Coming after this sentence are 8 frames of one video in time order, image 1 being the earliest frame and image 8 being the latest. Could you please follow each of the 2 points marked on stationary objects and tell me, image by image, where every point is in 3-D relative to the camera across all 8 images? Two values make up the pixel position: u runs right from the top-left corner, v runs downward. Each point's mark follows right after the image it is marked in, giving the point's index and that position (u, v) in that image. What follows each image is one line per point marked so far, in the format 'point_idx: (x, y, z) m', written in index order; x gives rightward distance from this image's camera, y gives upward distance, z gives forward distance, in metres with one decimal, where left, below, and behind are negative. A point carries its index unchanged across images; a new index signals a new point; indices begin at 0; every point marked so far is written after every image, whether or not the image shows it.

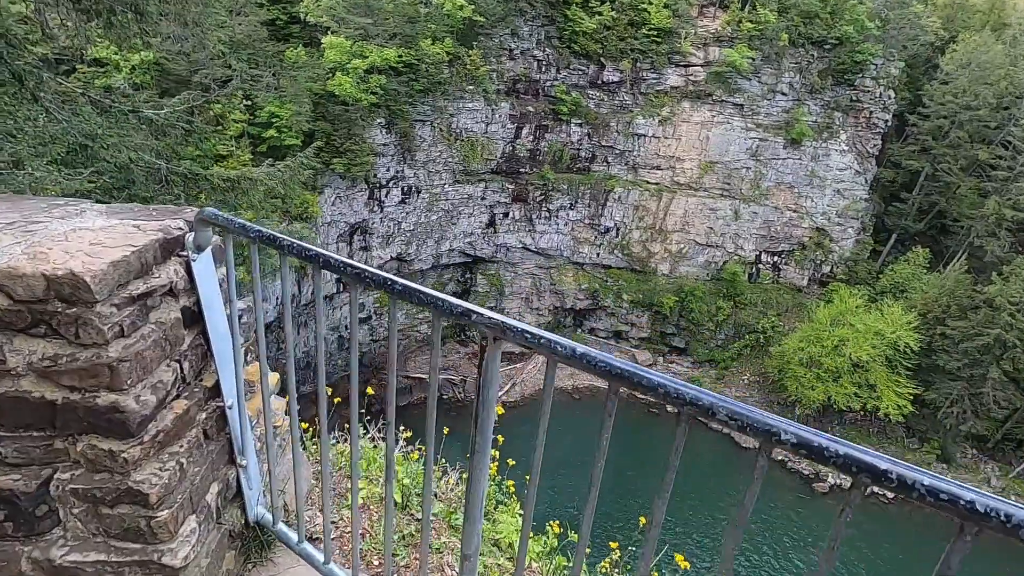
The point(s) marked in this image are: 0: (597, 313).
0: (+2.8, -0.9, +18.7) m
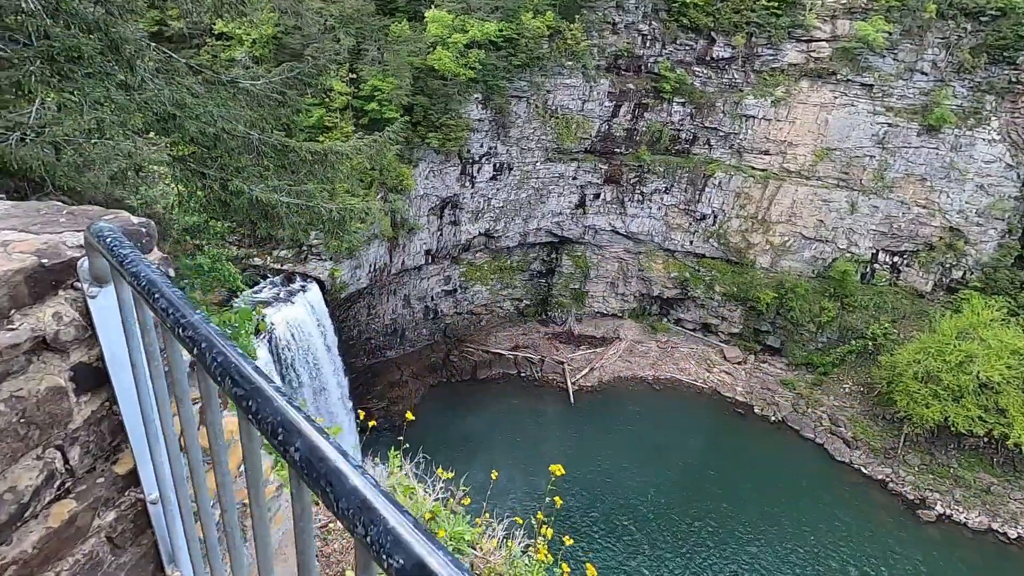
0: (+5.5, -0.5, +17.9) m
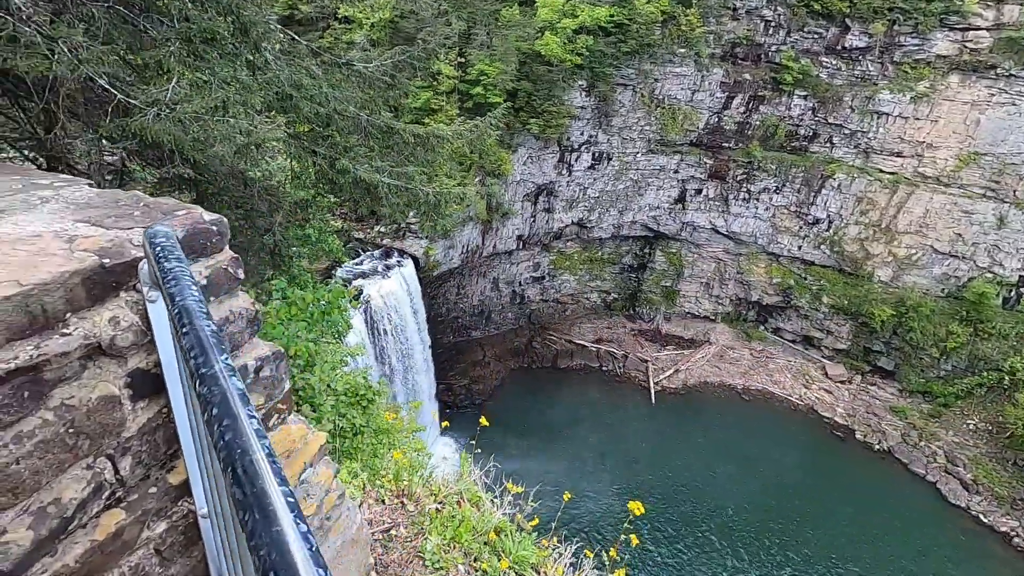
0: (+8.2, -0.7, +16.7) m
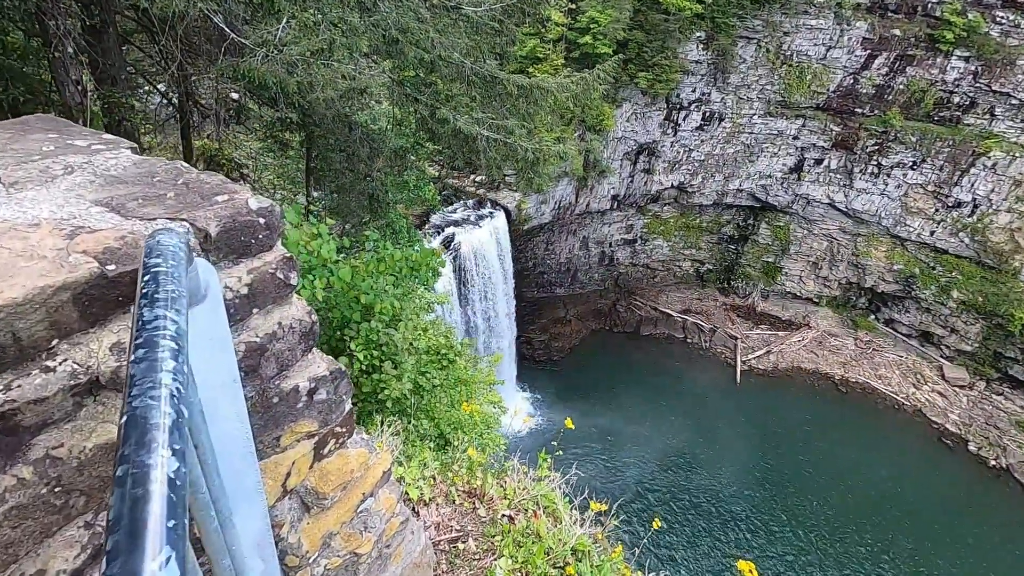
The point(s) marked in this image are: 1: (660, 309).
0: (+10.6, -0.4, +15.1) m
1: (+4.5, -0.6, +16.6) m
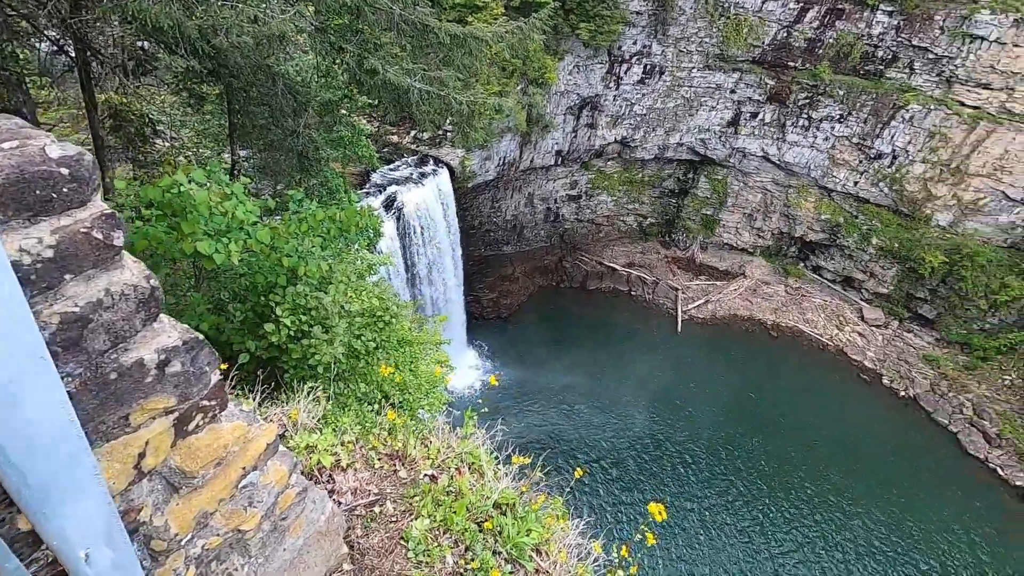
0: (+9.1, +1.1, +16.1) m
1: (+2.9, +0.8, +17.0) m
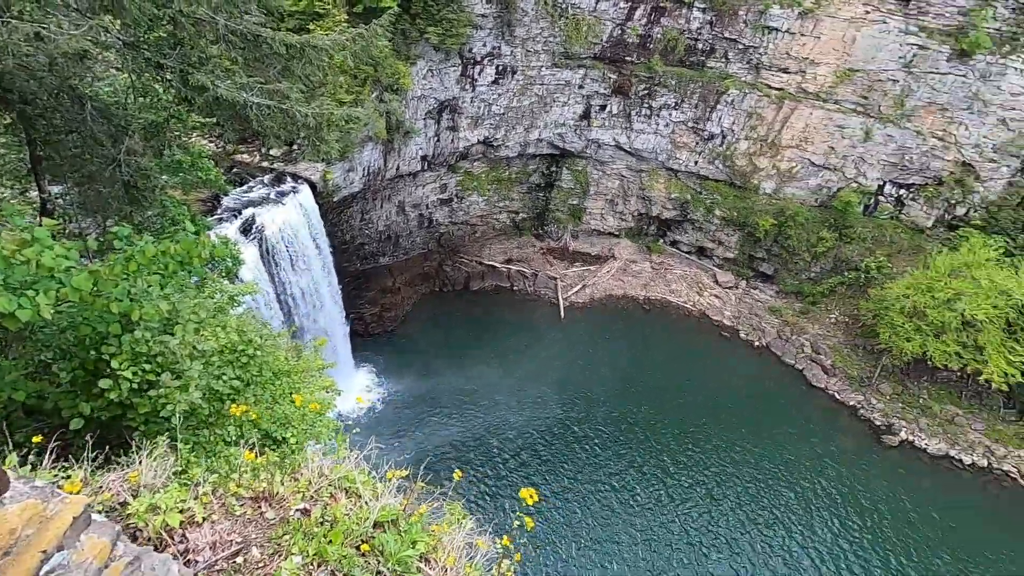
0: (+5.4, +2.0, +17.7) m
1: (-0.8, +0.8, +17.2) m
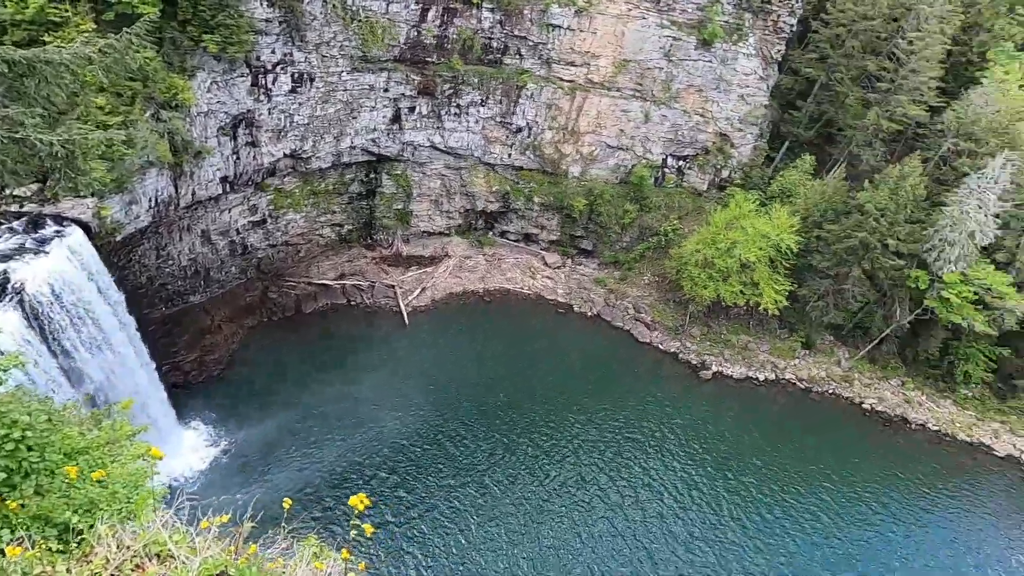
0: (-0.3, +2.3, +18.5) m
1: (-5.7, +0.2, +16.1) m
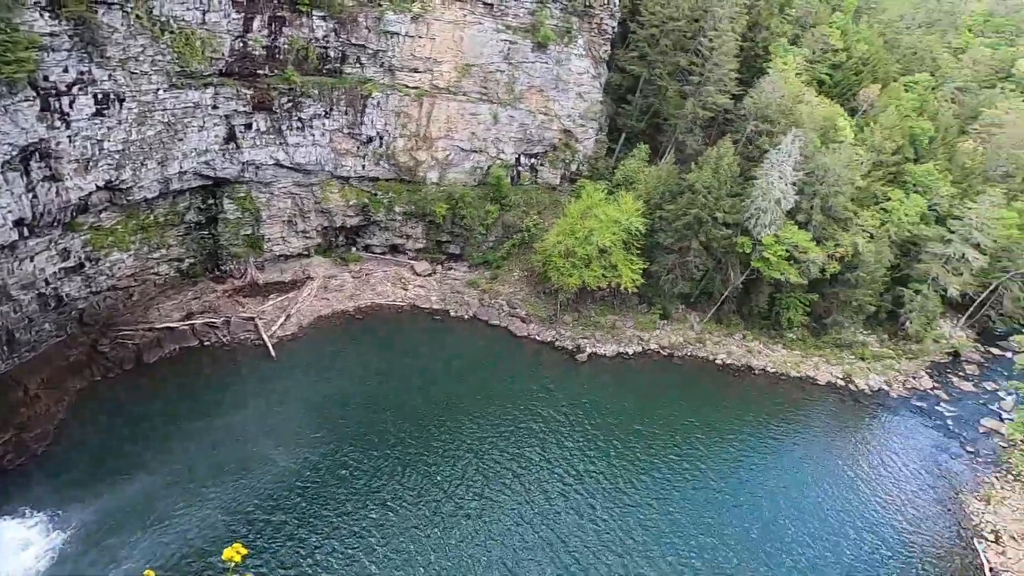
0: (-4.7, +1.8, +17.8) m
1: (-9.0, -1.0, +14.2) m
